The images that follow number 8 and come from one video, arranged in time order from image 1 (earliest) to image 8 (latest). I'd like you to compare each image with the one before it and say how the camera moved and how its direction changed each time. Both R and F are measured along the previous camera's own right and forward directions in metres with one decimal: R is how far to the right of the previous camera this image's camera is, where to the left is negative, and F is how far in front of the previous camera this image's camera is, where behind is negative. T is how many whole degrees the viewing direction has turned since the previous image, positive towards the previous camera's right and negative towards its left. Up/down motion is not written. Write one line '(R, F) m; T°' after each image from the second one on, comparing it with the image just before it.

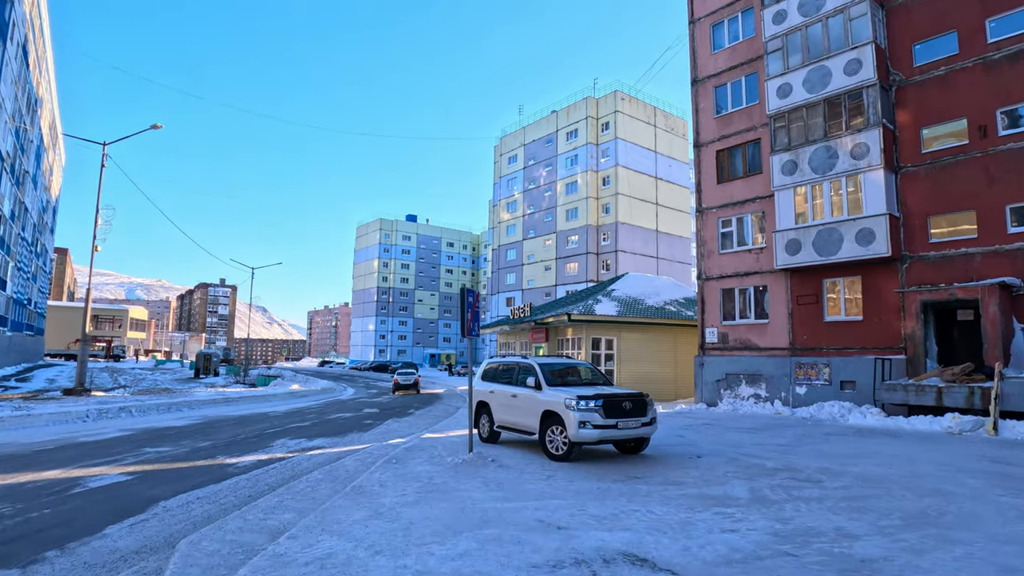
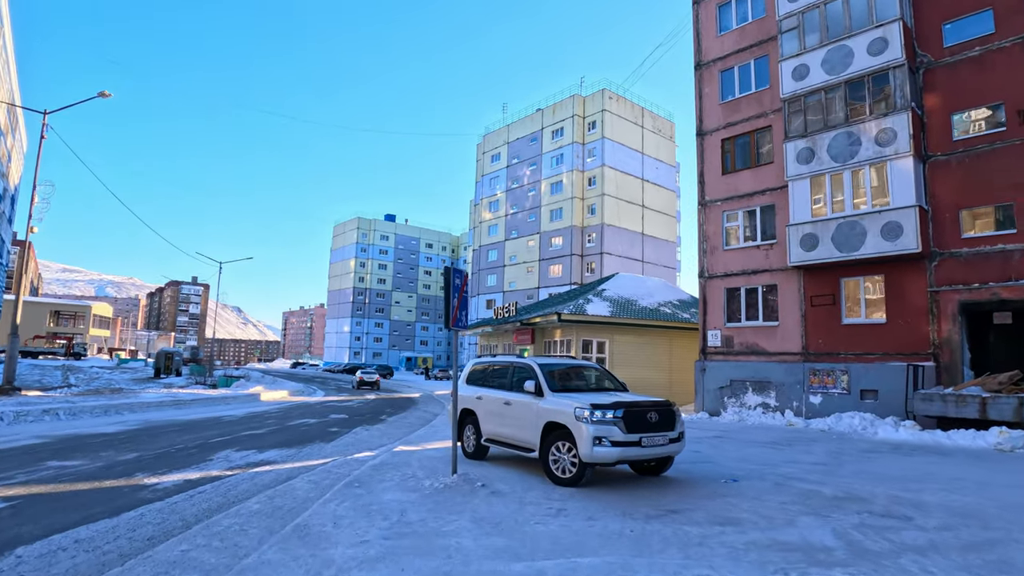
(-0.3, +1.9) m; +2°
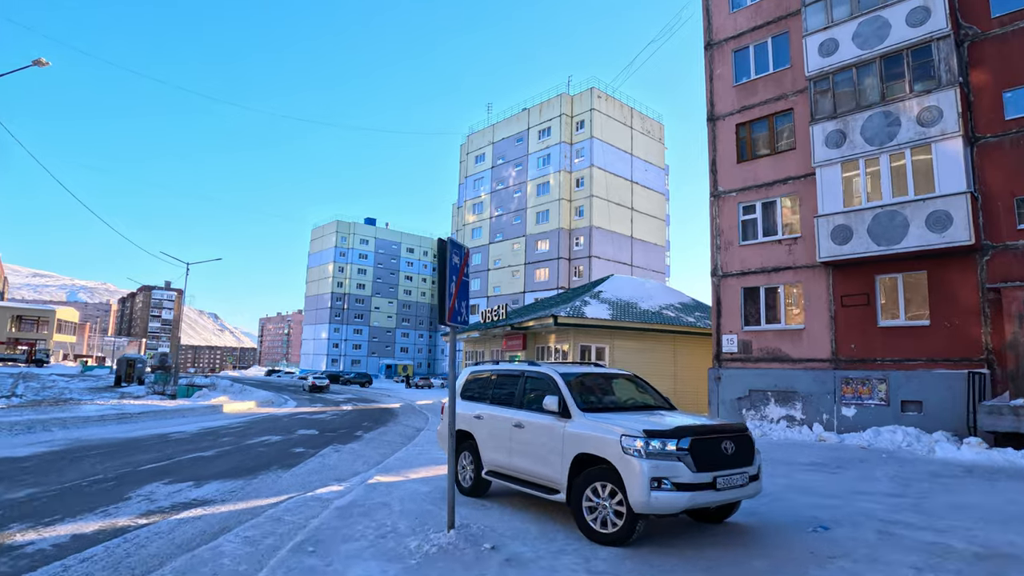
(-0.4, +2.1) m; +2°
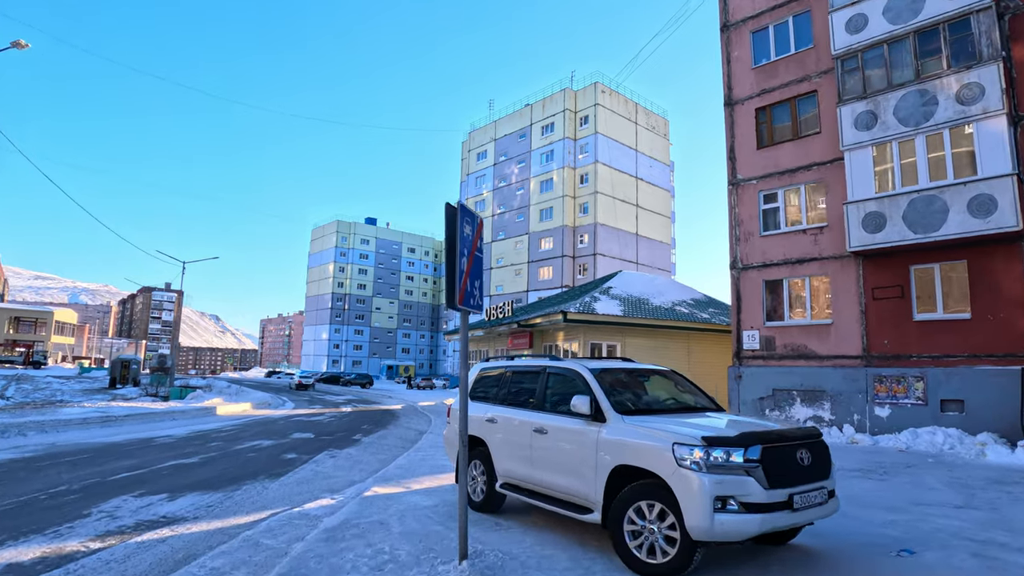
(-0.2, +1.0) m; 0°
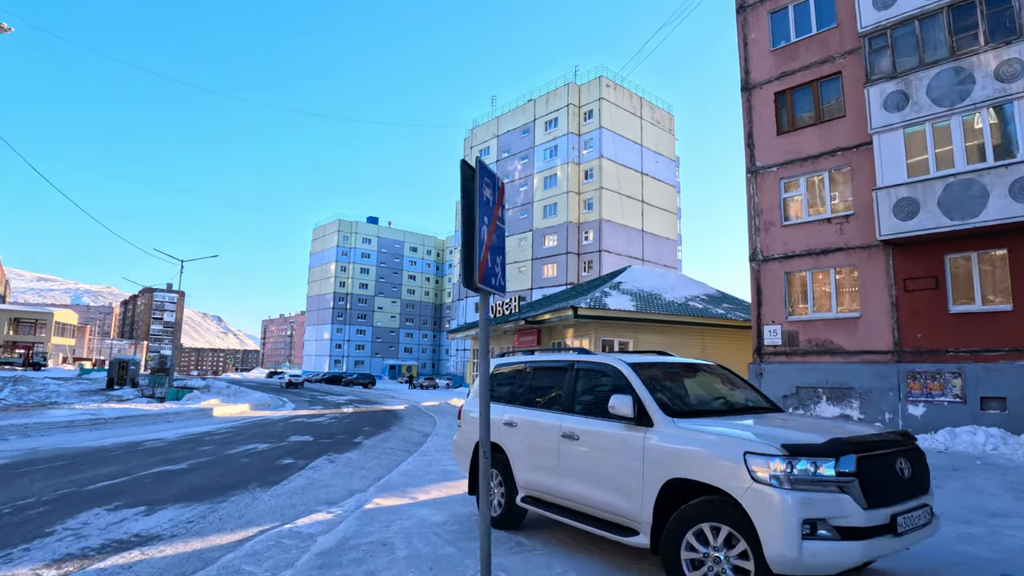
(-0.2, +0.8) m; 0°
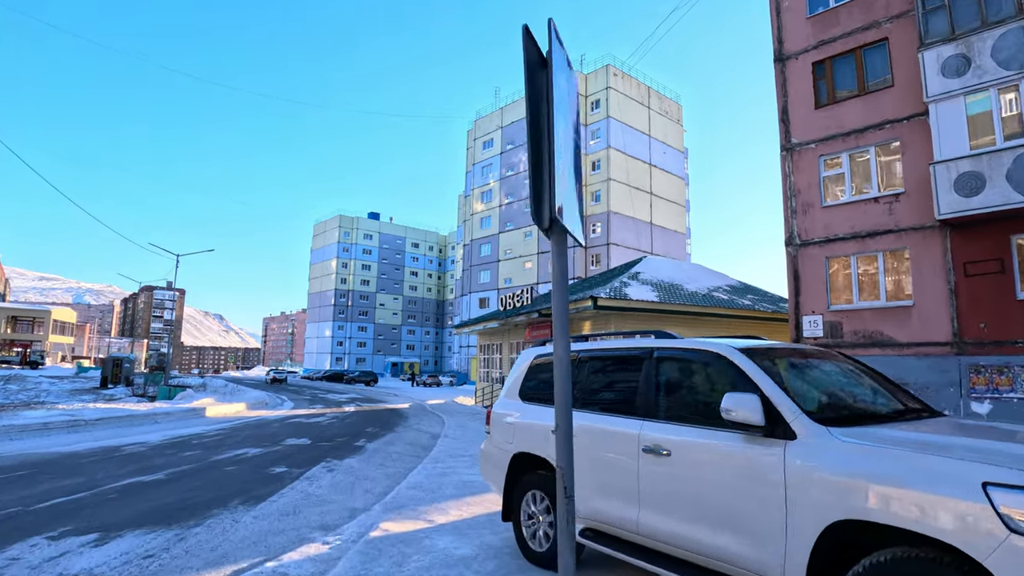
(-0.4, +1.3) m; 0°
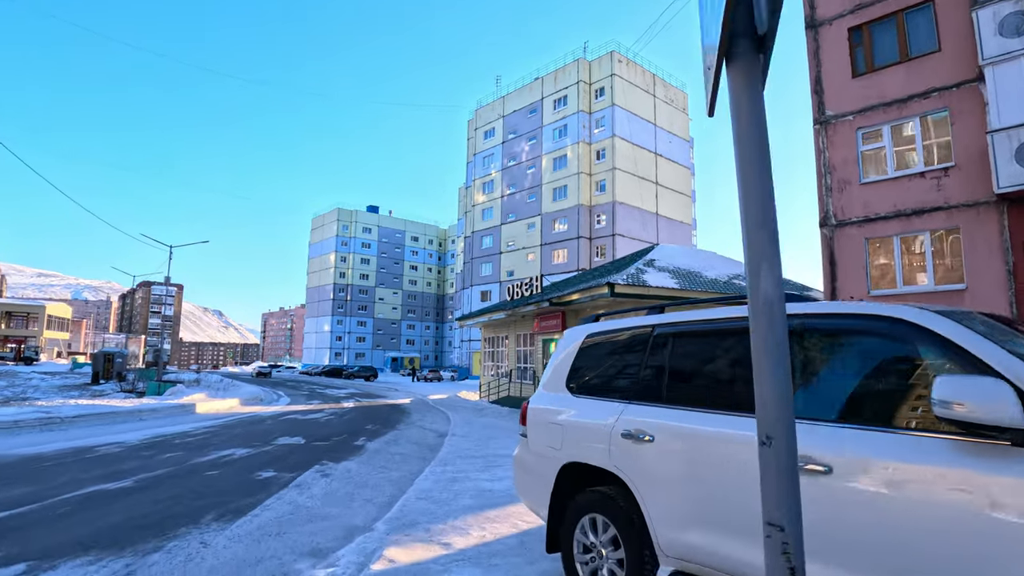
(-0.3, +1.1) m; 0°
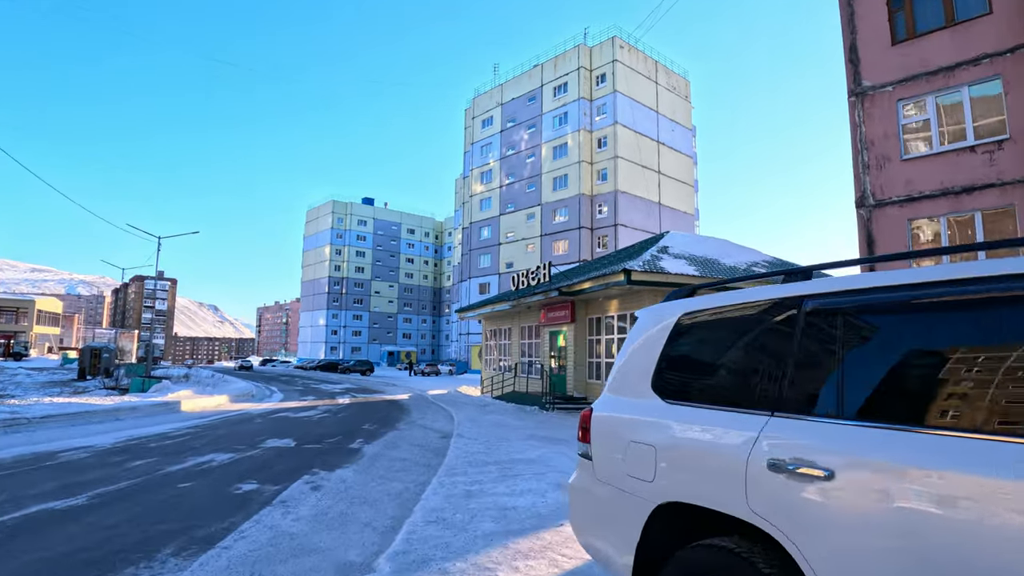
(-0.3, +1.1) m; 0°
